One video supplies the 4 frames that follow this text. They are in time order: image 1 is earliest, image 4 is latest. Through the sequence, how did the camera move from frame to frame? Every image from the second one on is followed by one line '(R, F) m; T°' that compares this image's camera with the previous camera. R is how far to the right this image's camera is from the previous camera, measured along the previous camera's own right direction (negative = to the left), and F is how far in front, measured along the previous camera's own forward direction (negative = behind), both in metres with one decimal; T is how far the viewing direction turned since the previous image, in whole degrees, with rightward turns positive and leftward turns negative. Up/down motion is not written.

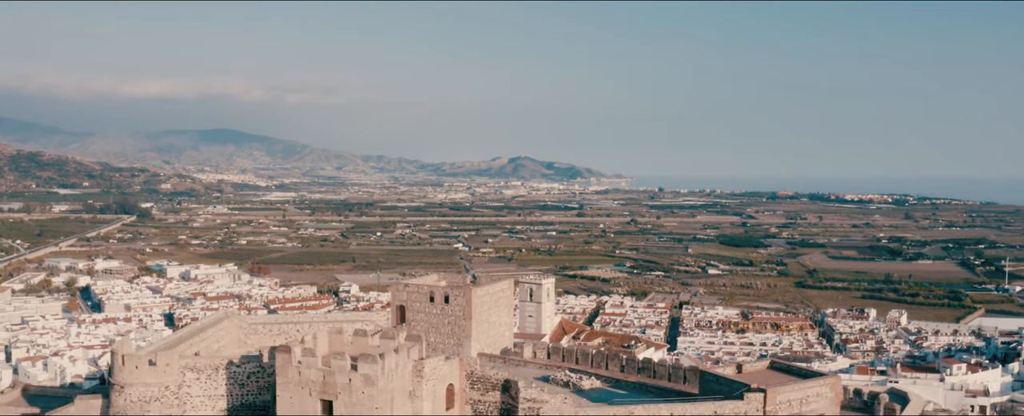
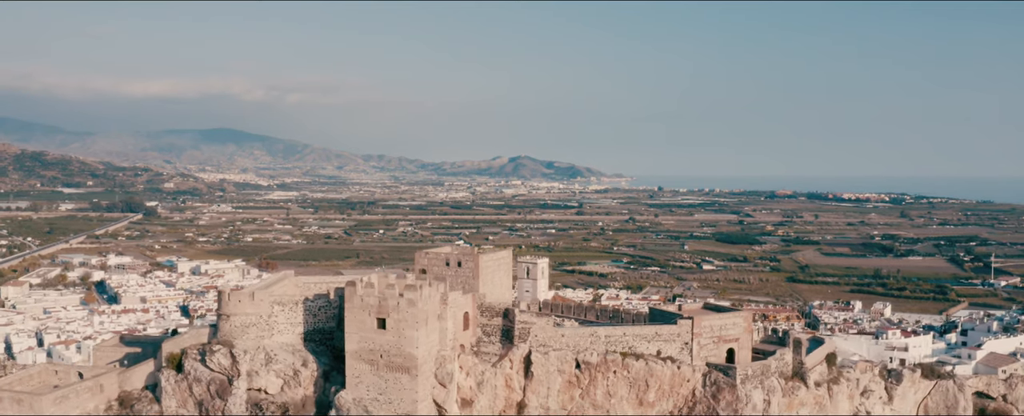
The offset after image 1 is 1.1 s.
(0.0, -2.5) m; 0°
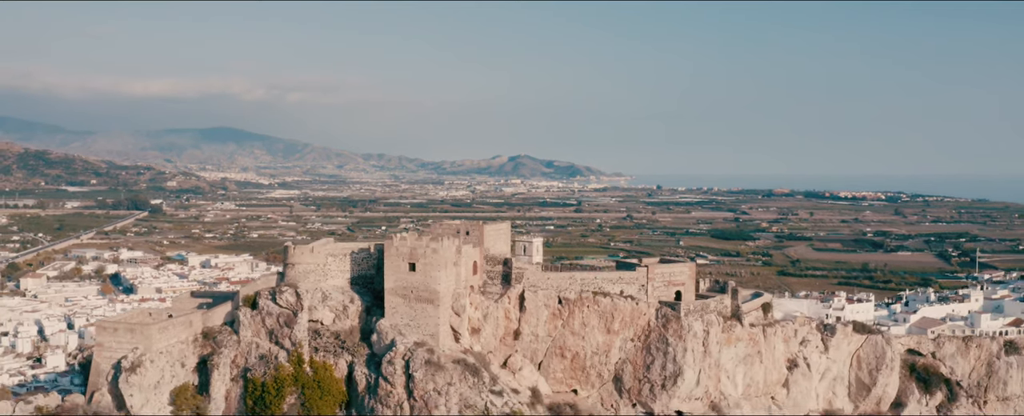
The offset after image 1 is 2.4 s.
(0.0, -2.7) m; 0°
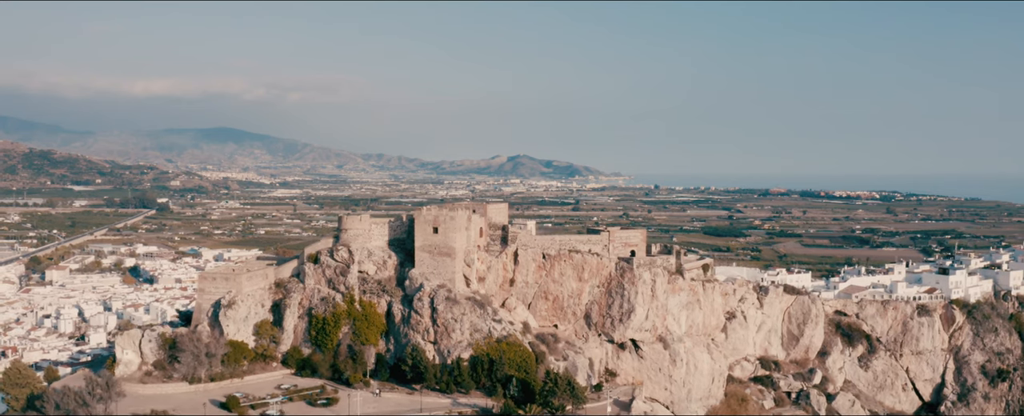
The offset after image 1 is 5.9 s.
(0.0, -4.0) m; 0°
